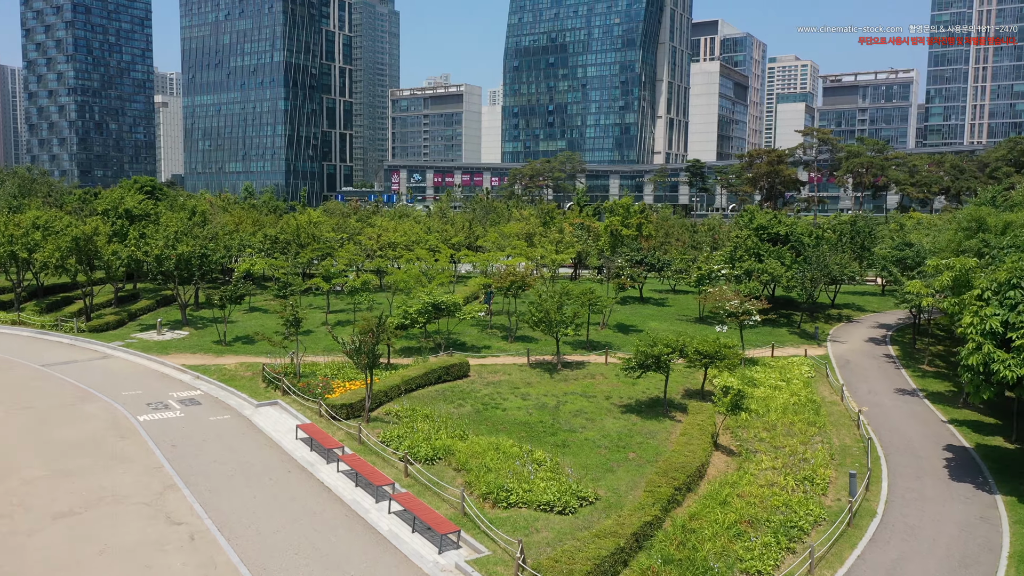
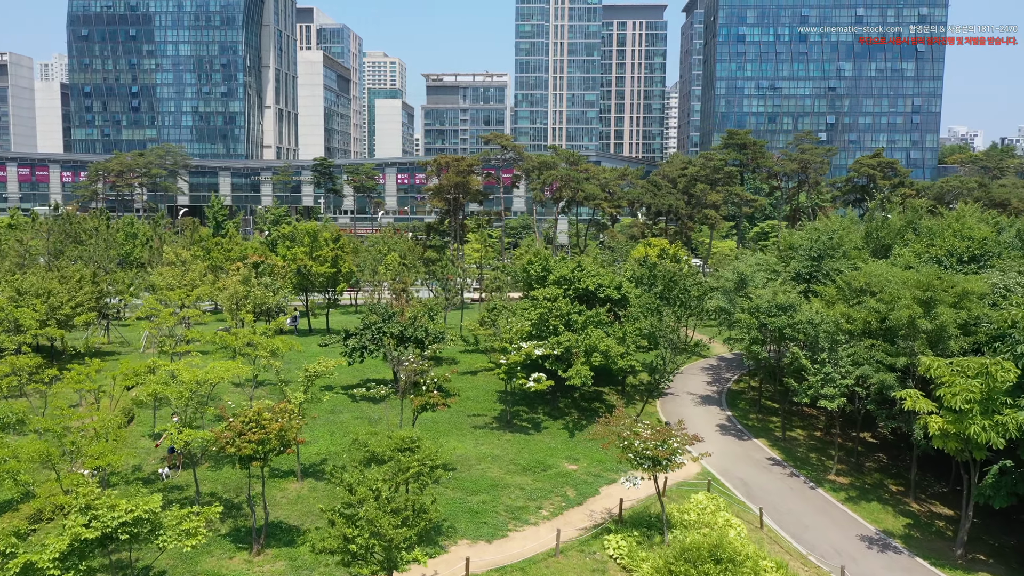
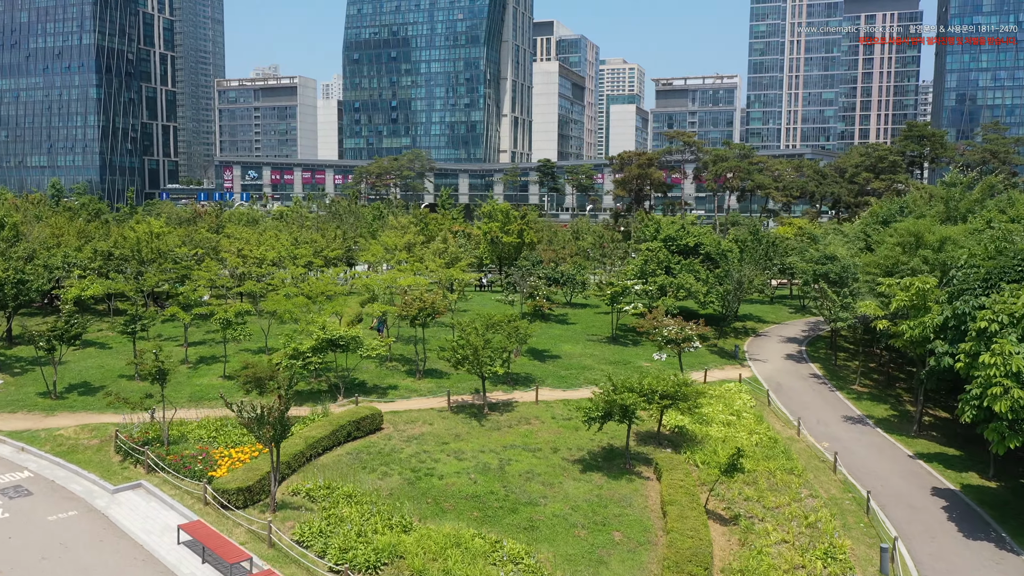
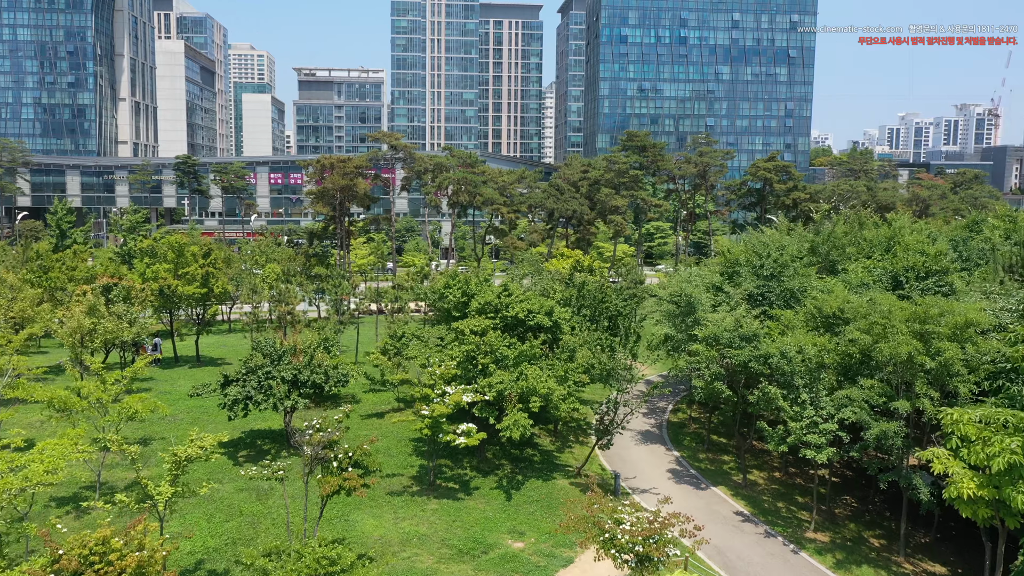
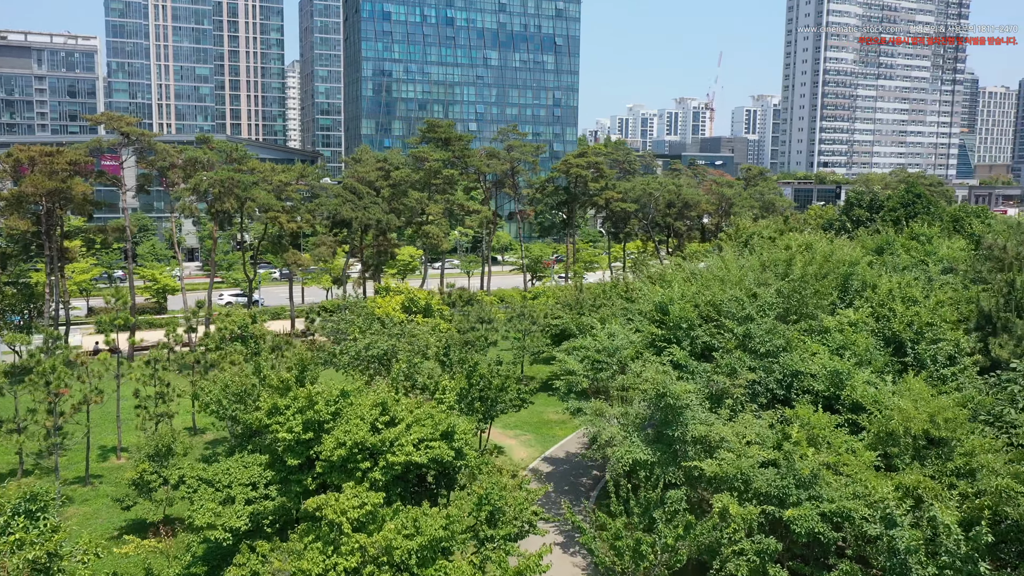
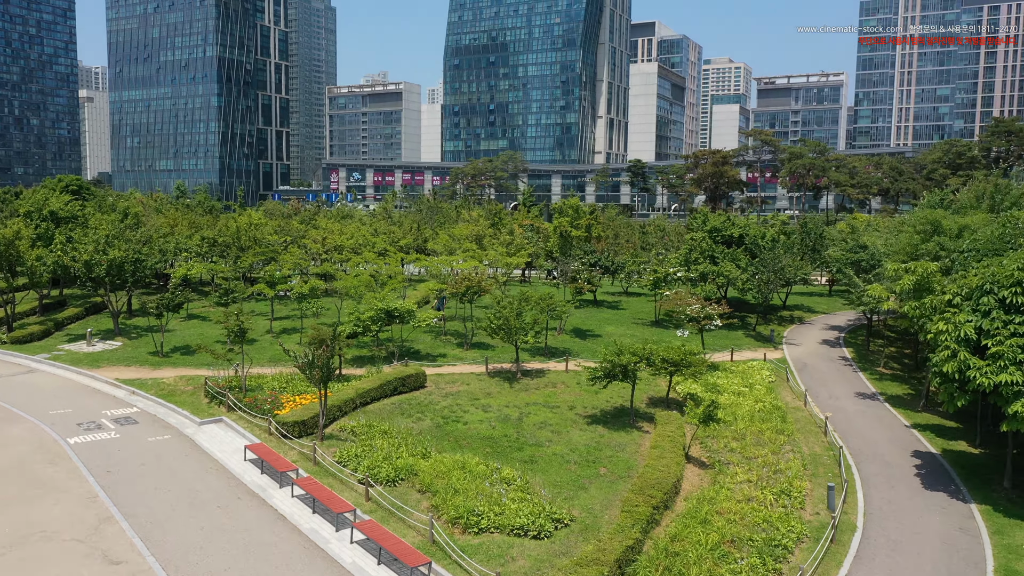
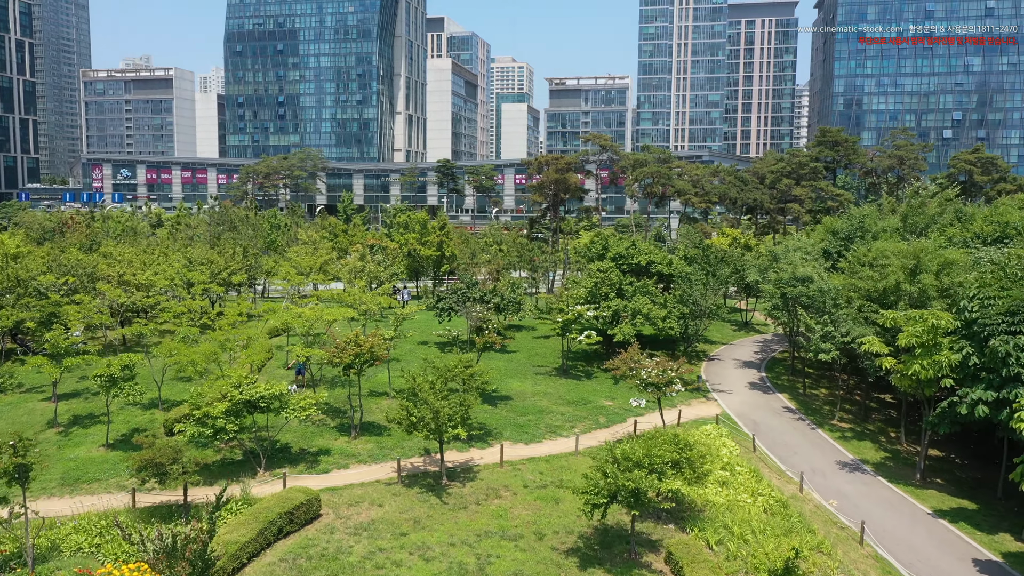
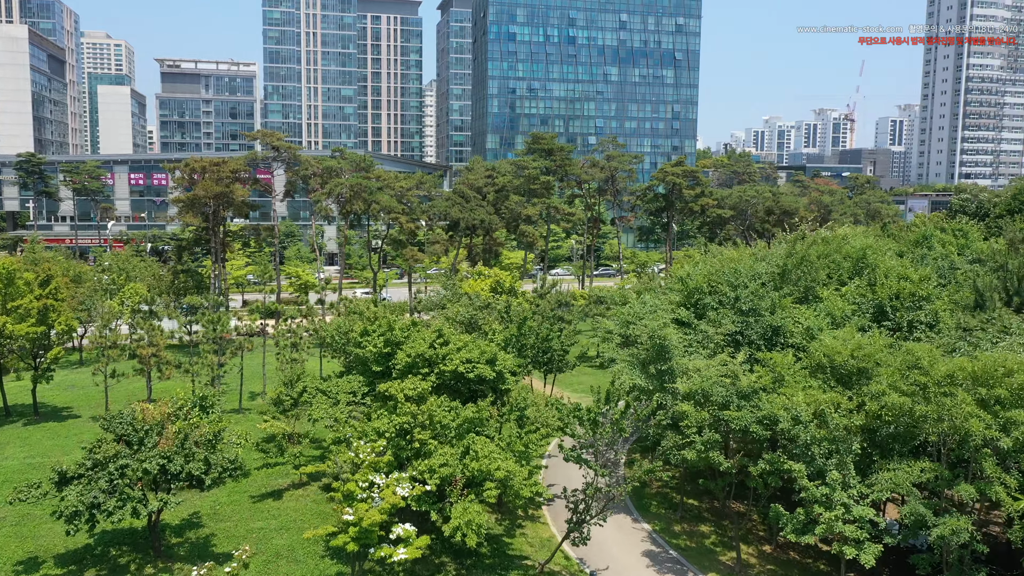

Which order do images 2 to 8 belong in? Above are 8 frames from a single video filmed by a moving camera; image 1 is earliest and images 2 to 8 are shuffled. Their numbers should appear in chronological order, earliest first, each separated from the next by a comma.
6, 3, 7, 2, 4, 8, 5
